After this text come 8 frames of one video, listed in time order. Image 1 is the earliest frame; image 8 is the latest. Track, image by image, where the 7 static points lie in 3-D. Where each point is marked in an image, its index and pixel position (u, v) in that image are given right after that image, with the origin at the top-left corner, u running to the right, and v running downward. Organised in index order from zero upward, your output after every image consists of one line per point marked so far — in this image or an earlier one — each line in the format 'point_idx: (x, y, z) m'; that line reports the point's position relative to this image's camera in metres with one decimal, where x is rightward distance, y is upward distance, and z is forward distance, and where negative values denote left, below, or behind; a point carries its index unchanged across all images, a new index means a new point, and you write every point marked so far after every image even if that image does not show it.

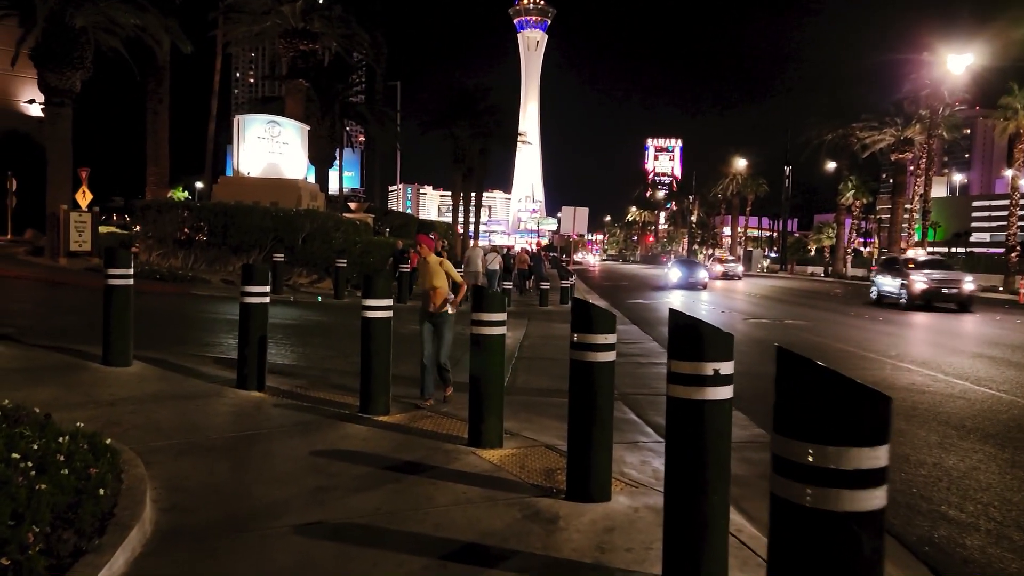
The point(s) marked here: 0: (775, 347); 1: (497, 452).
0: (+4.6, -1.1, +13.9) m
1: (-0.1, -1.3, +6.4) m
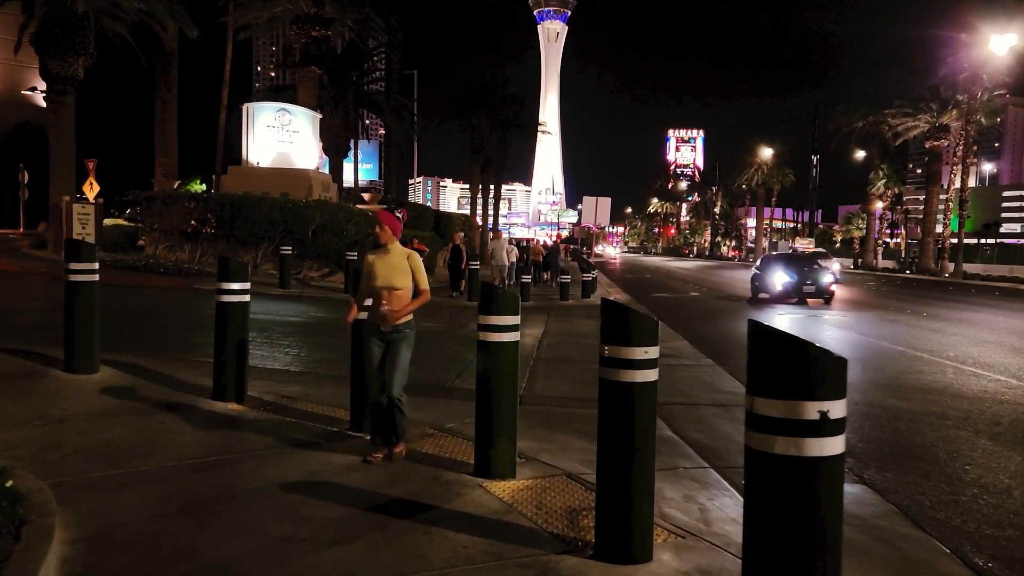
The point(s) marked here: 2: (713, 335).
0: (+4.8, -1.0, +12.7) m
1: (0.0, -1.3, +5.3) m
2: (+4.0, -0.9, +15.8) m
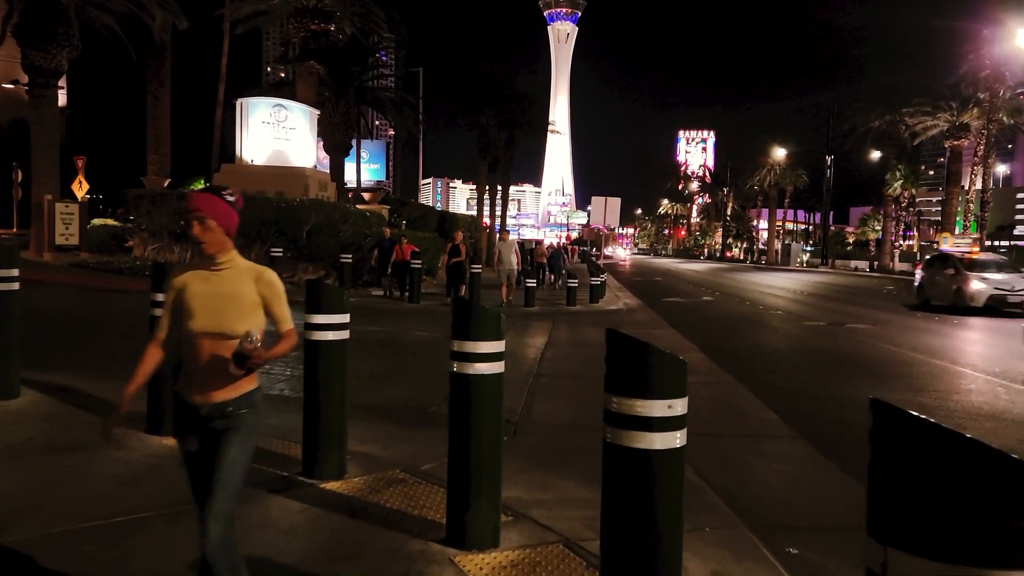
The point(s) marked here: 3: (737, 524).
0: (+4.8, -1.1, +11.5) m
1: (-0.1, -1.4, +4.2) m
2: (+4.0, -1.0, +14.6) m
3: (+1.4, -1.5, +4.9) m
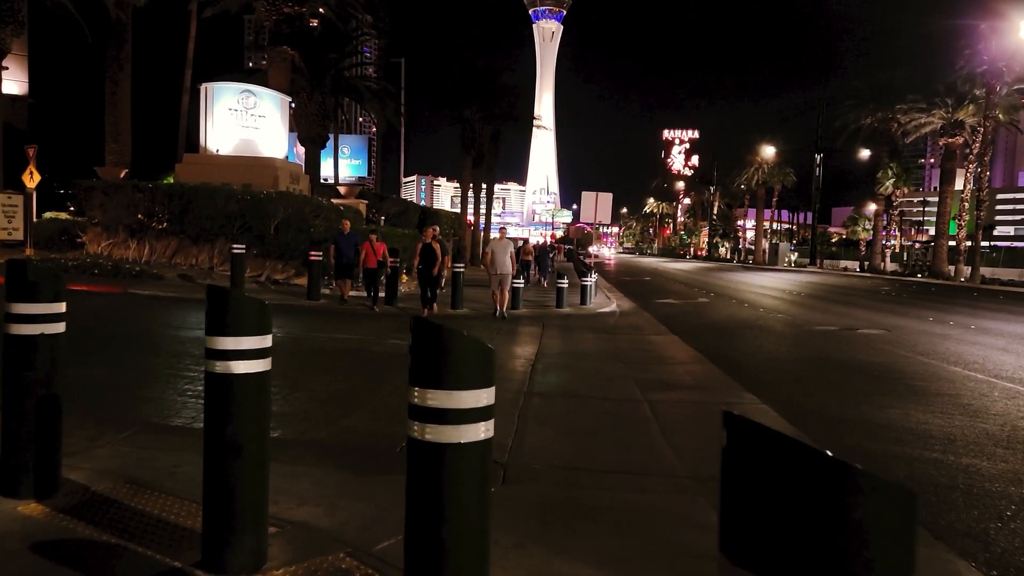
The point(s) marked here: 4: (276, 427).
0: (+4.7, -1.2, +10.0) m
1: (-0.1, -1.5, +2.6) m
2: (+3.7, -1.1, +13.1) m
3: (+1.3, -1.5, +3.3) m
4: (-2.0, -1.1, +6.6) m
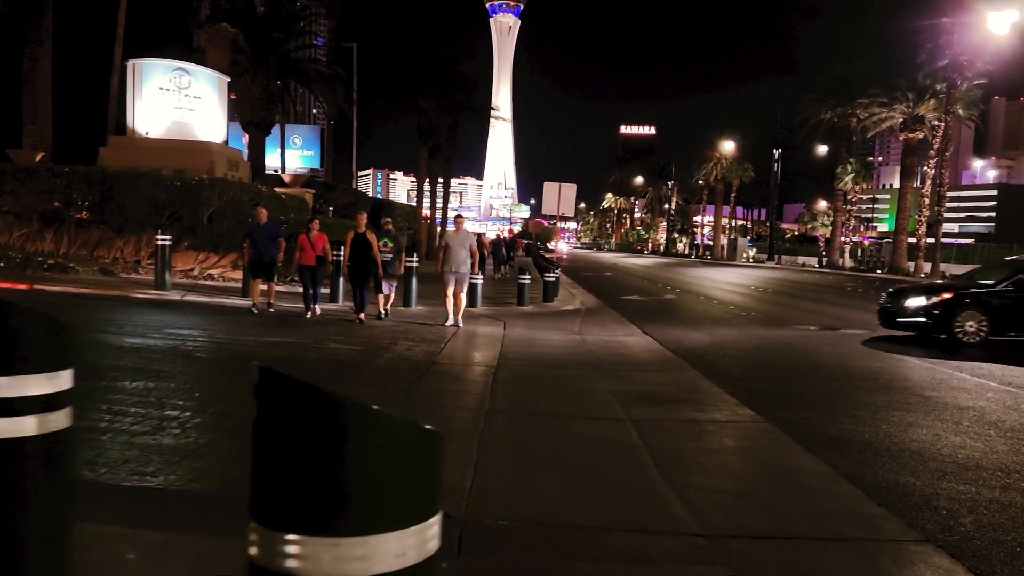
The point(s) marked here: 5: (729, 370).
0: (+4.2, -1.2, +8.8) m
1: (-0.2, -1.5, +1.2) m
2: (+3.1, -1.1, +11.8) m
3: (+1.2, -1.5, +2.0) m
4: (-2.2, -1.1, +5.0) m
5: (+2.9, -1.1, +10.7) m
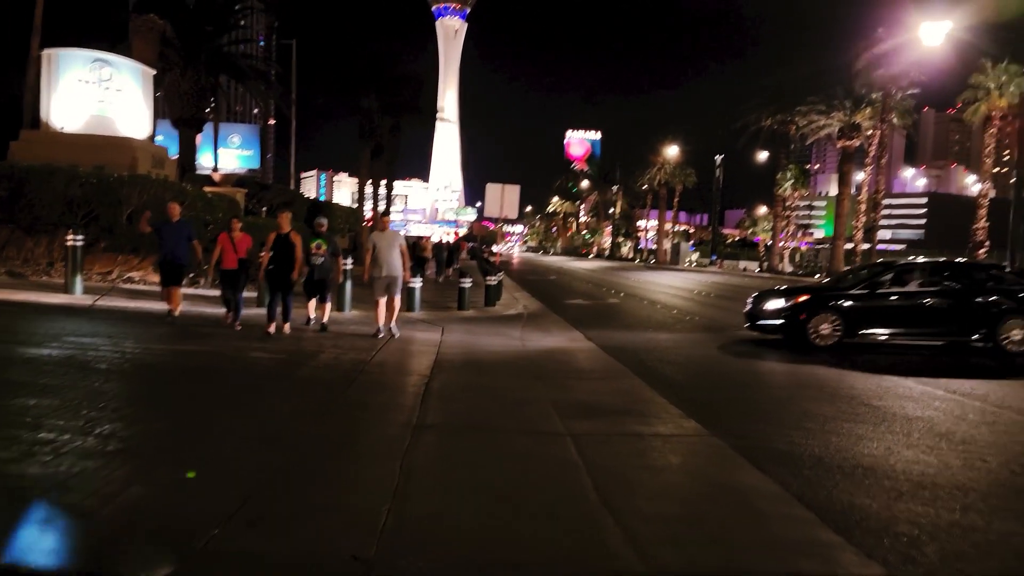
0: (+3.5, -1.2, +8.5) m
1: (-0.4, -1.5, +0.6) m
2: (+2.2, -1.1, +11.4) m
3: (+1.0, -1.5, +1.5) m
4: (-2.7, -1.2, +4.3) m
5: (+2.1, -1.2, +10.3) m
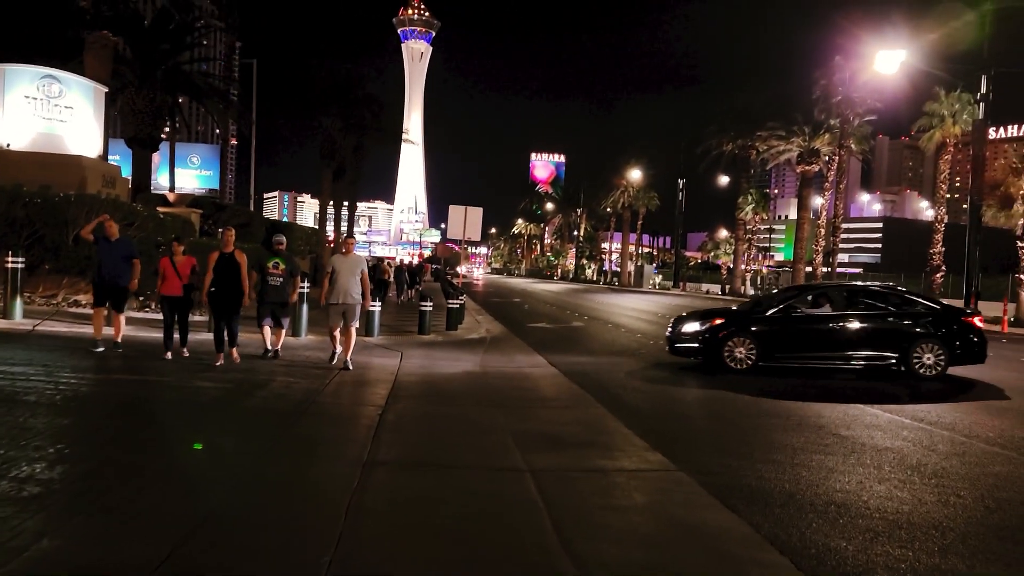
0: (+3.1, -1.5, +8.3) m
1: (-0.5, -1.6, +0.2) m
2: (+1.6, -1.5, +11.2) m
3: (+0.9, -1.6, +1.1) m
4: (-2.9, -1.3, +3.8) m
5: (+1.6, -1.5, +10.0) m
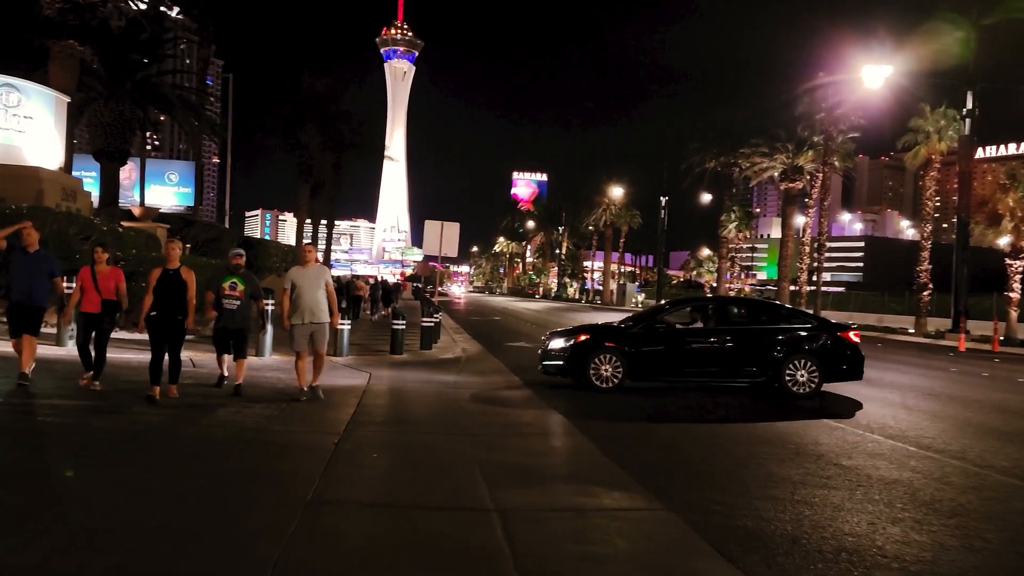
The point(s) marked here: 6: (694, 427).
0: (+2.8, -1.7, +7.6) m
1: (-0.6, -1.5, -0.6) m
2: (+1.3, -1.7, +10.4) m
3: (+0.8, -1.6, +0.4) m
4: (-3.1, -1.4, +2.9) m
5: (+1.3, -1.7, +9.2) m
6: (+2.2, -1.7, +9.5) m
